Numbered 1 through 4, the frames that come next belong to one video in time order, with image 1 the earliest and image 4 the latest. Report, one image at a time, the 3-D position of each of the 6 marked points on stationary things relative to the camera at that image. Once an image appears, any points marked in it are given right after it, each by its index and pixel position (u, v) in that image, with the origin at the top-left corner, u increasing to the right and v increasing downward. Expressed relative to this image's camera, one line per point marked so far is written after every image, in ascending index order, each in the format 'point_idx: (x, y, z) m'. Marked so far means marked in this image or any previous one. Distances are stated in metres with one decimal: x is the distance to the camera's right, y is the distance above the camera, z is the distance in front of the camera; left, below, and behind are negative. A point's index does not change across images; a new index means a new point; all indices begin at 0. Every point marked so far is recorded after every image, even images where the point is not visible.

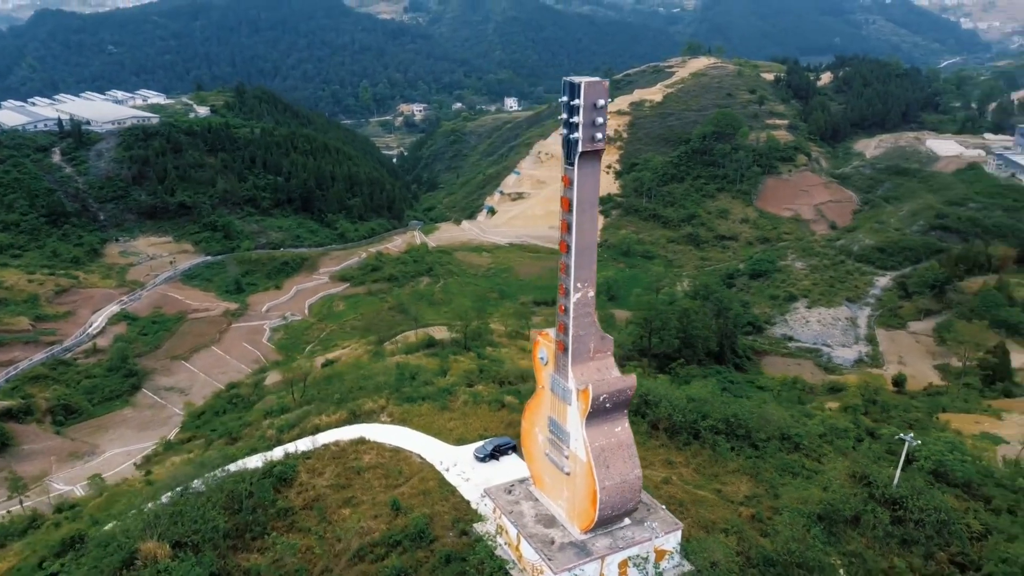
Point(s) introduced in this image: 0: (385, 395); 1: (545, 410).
0: (-2.4, -2.1, +16.0) m
1: (+0.4, -1.6, +10.9) m
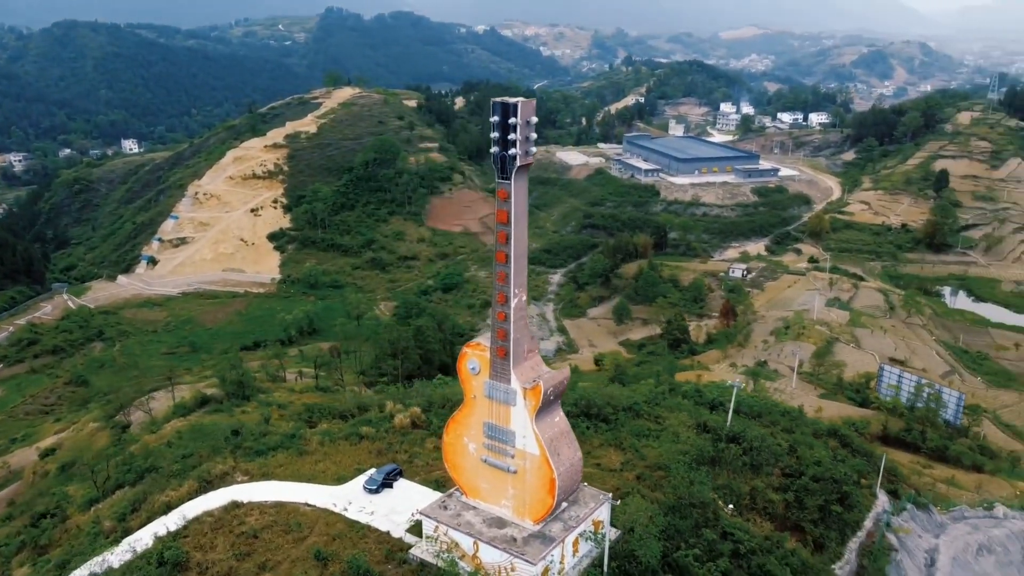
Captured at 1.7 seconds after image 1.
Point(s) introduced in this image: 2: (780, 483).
0: (-5.1, -3.0, +14.7) m
1: (-0.4, -1.8, +11.3) m
2: (+4.6, -3.3, +14.0) m
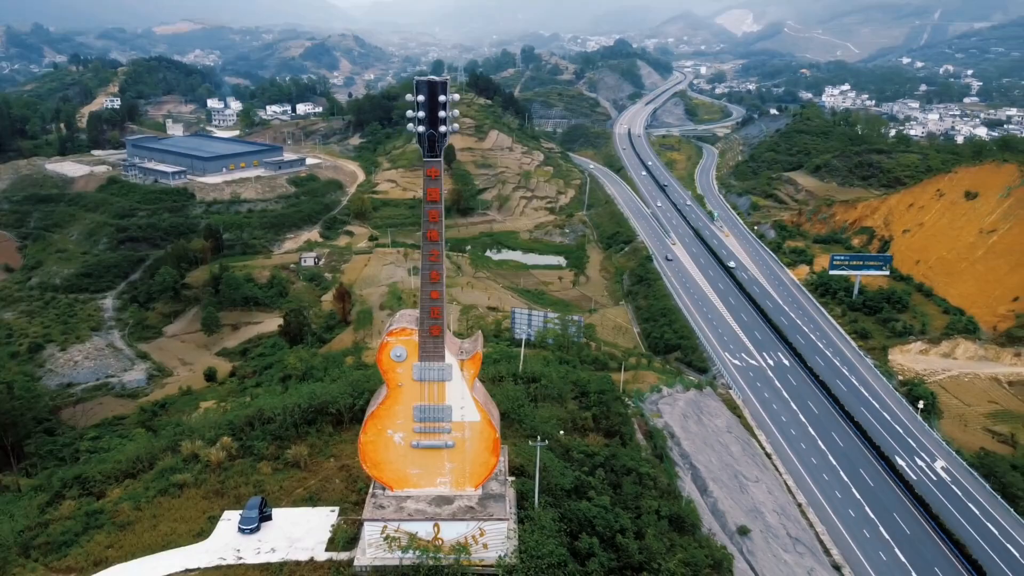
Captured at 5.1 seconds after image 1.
0: (-6.9, -3.8, +11.5) m
1: (-1.4, -1.6, +11.2) m
2: (+1.3, -2.3, +16.4) m
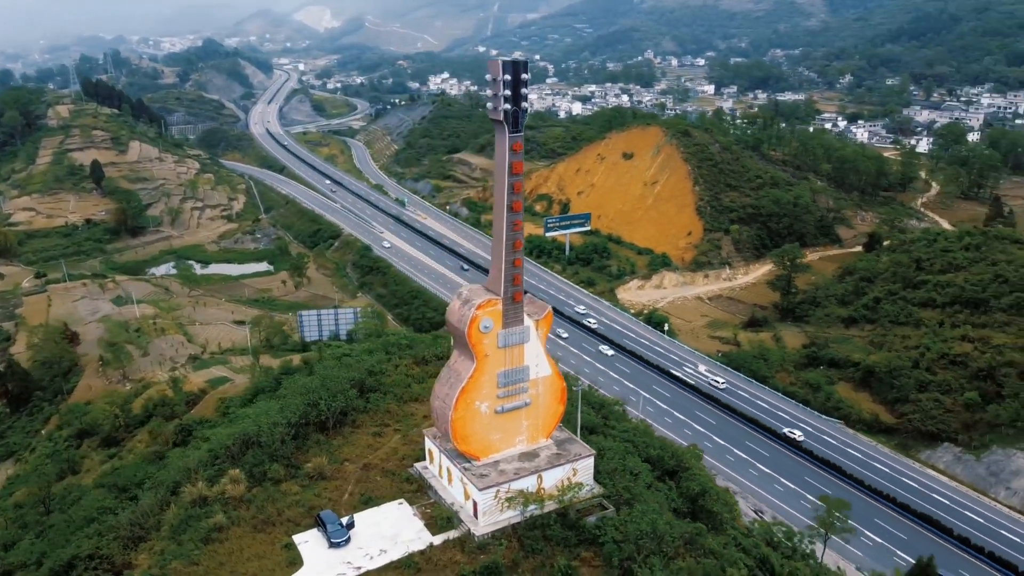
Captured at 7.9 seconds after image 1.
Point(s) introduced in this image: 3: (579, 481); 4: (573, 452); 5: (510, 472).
0: (-4.8, -4.3, +9.8) m
1: (-0.3, -1.2, +11.9) m
2: (0.0, -1.7, +17.7) m
3: (+1.0, -2.9, +12.4) m
4: (+0.9, -2.5, +12.4) m
5: (0.0, -2.7, +11.9) m
